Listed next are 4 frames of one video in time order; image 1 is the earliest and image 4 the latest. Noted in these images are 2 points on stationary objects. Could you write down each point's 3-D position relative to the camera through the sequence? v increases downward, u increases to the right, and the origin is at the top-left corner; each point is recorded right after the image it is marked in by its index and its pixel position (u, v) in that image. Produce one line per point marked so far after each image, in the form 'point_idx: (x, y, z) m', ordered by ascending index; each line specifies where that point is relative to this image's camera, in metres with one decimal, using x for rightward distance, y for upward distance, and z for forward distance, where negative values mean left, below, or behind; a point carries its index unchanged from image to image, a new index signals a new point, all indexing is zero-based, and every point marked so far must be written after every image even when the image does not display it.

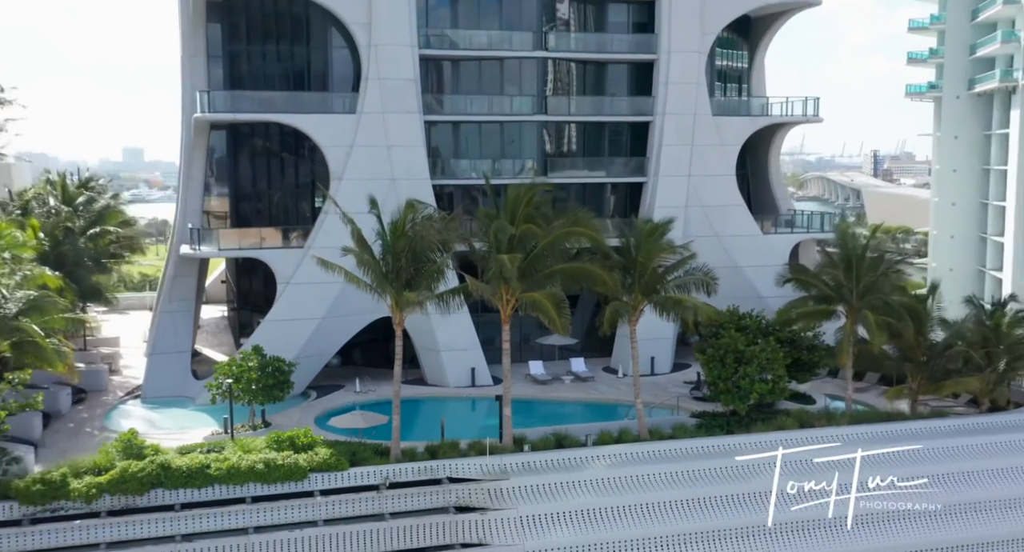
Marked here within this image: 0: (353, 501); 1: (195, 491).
0: (-3.3, -4.7, +19.2) m
1: (-6.4, -4.4, +18.7) m
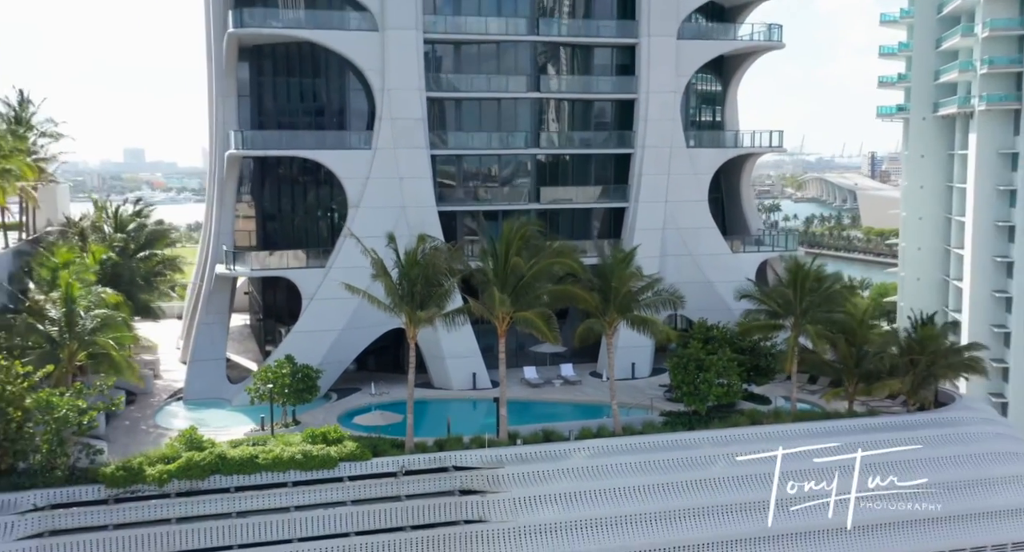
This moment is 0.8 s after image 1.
0: (-3.4, -5.3, +23.3) m
1: (-6.6, -4.9, +22.8) m
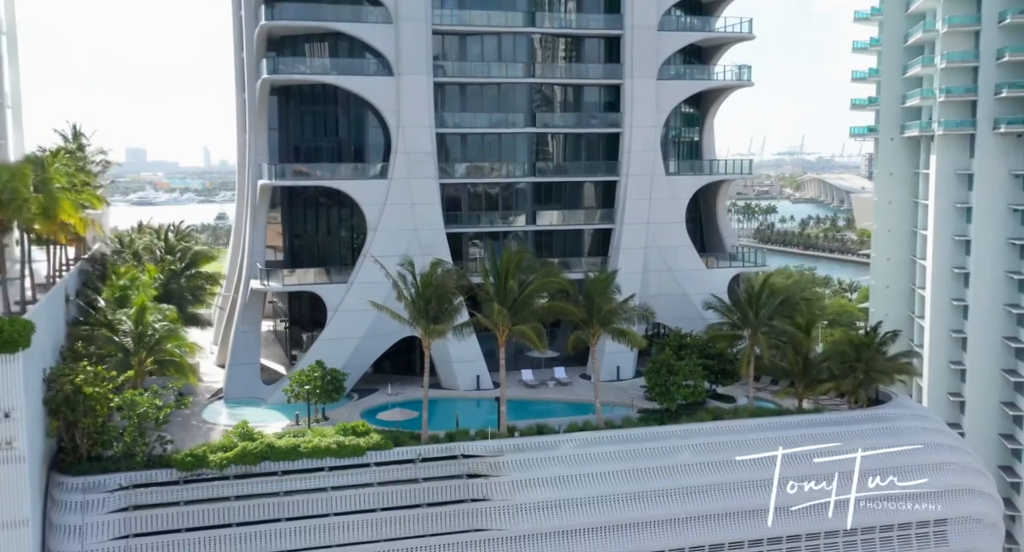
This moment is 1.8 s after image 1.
0: (-3.5, -5.9, +28.0) m
1: (-6.6, -5.6, +27.5) m
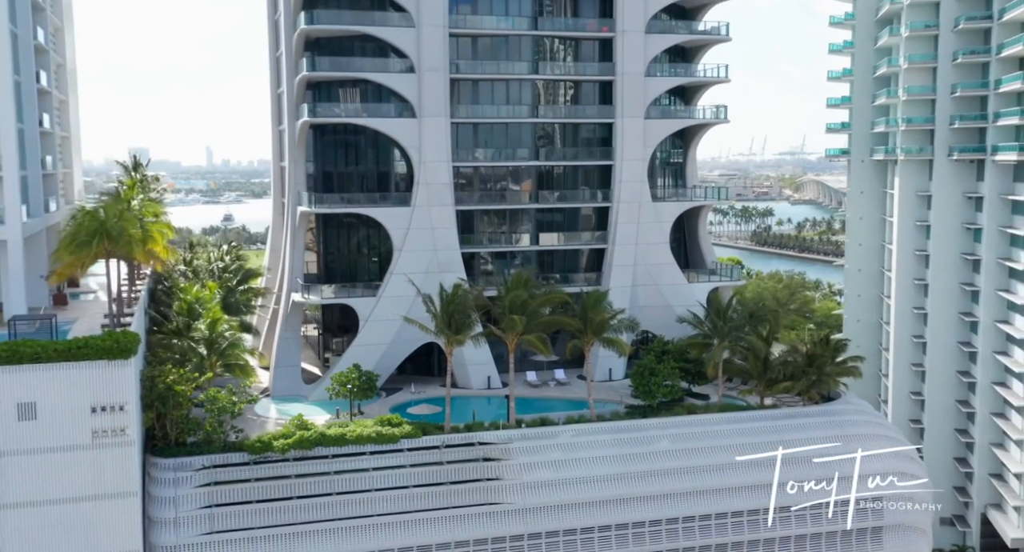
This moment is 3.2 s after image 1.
0: (-3.2, -6.6, +34.1) m
1: (-6.3, -6.3, +33.6) m
